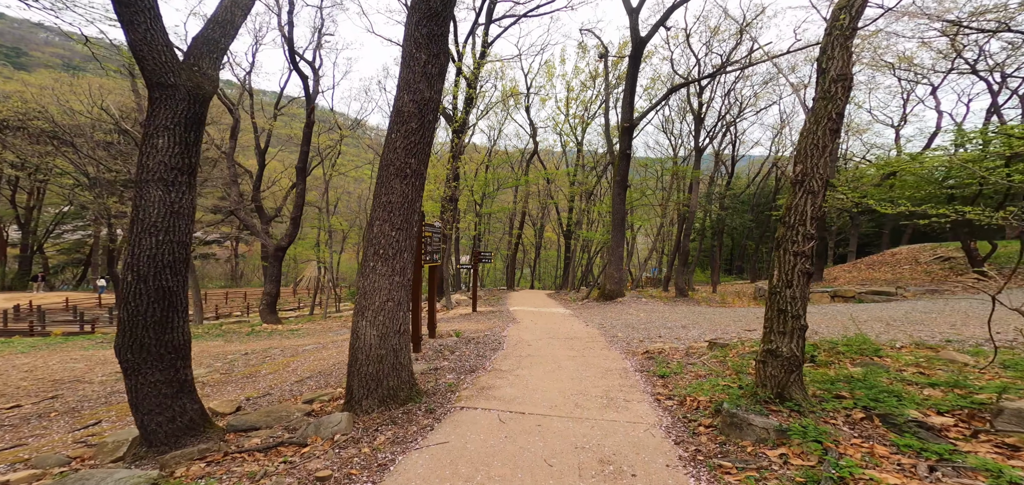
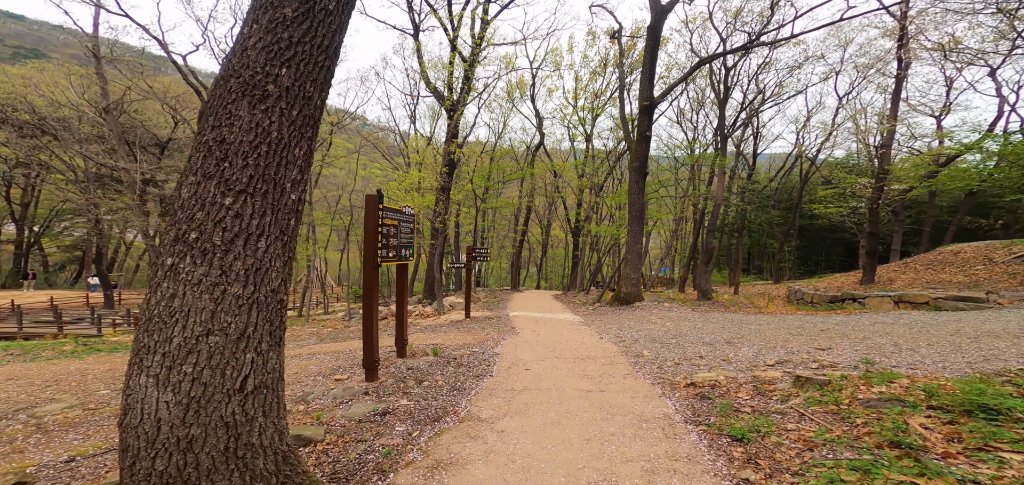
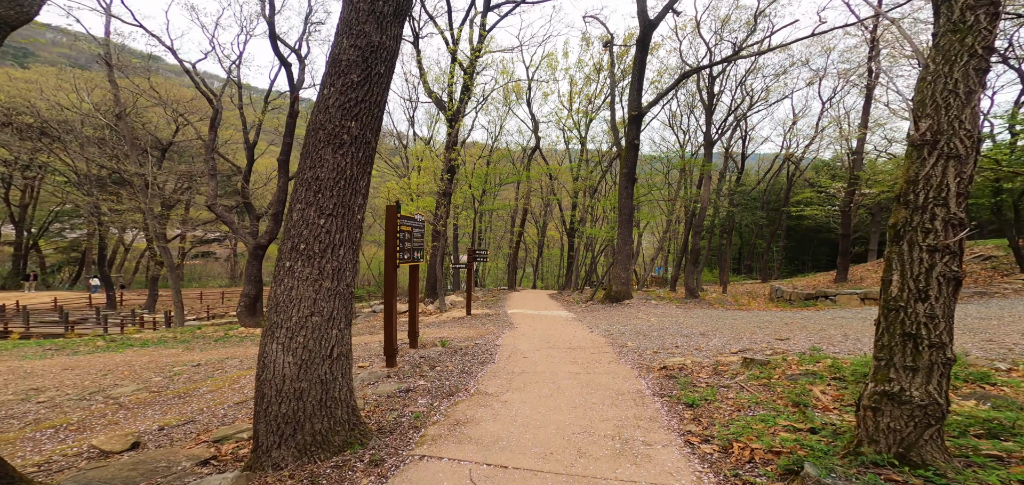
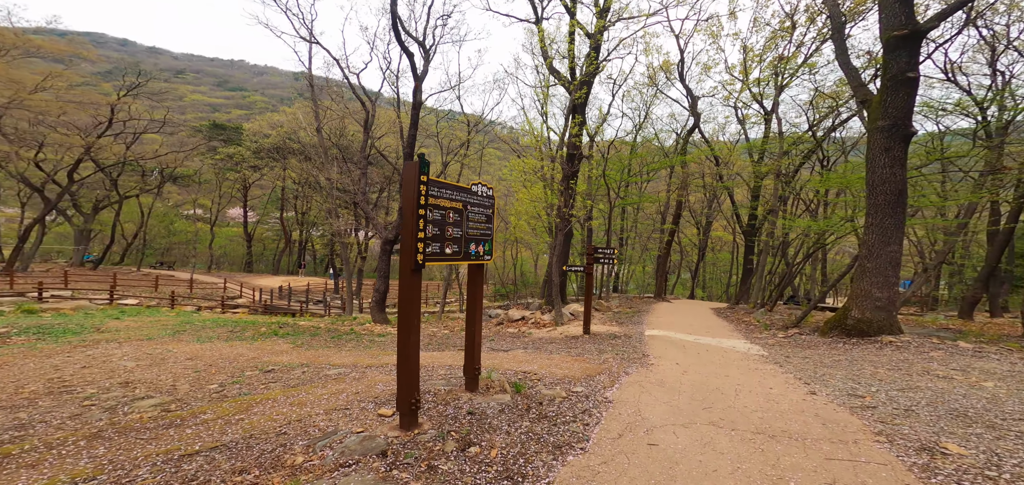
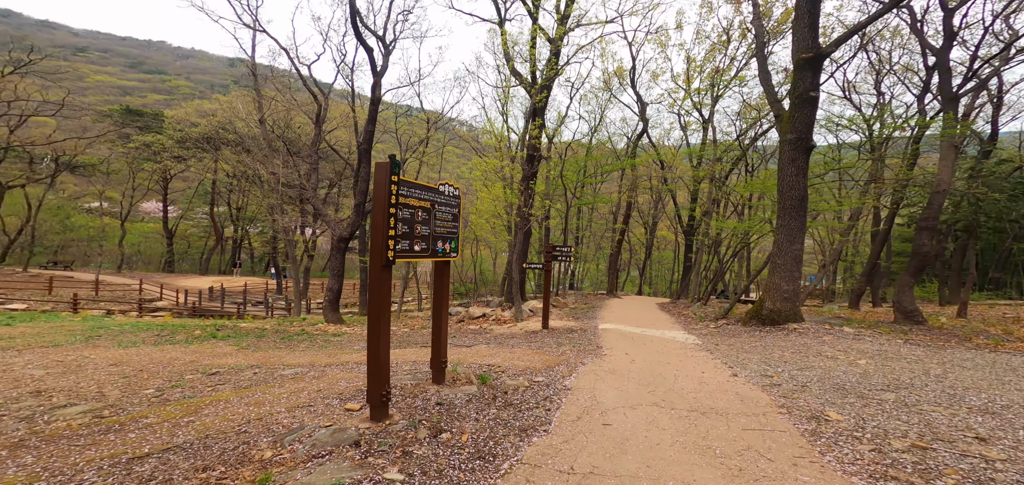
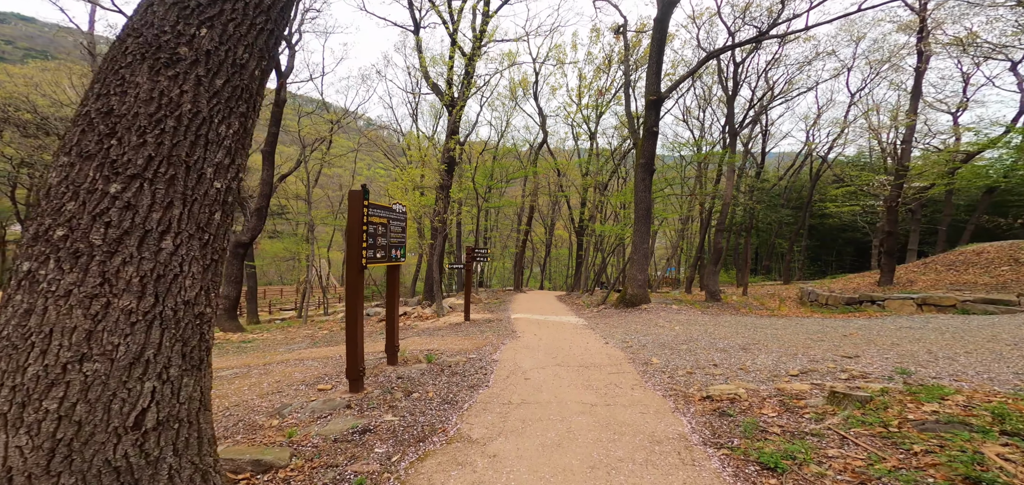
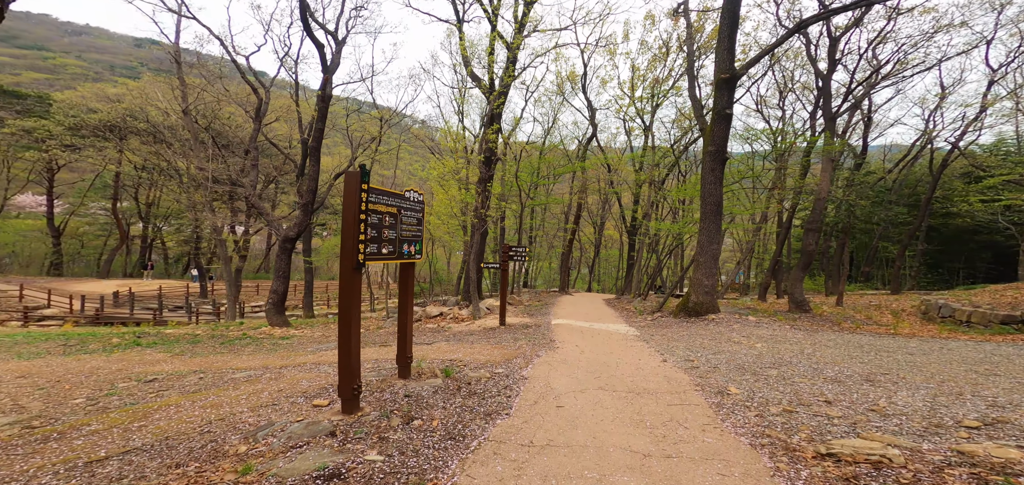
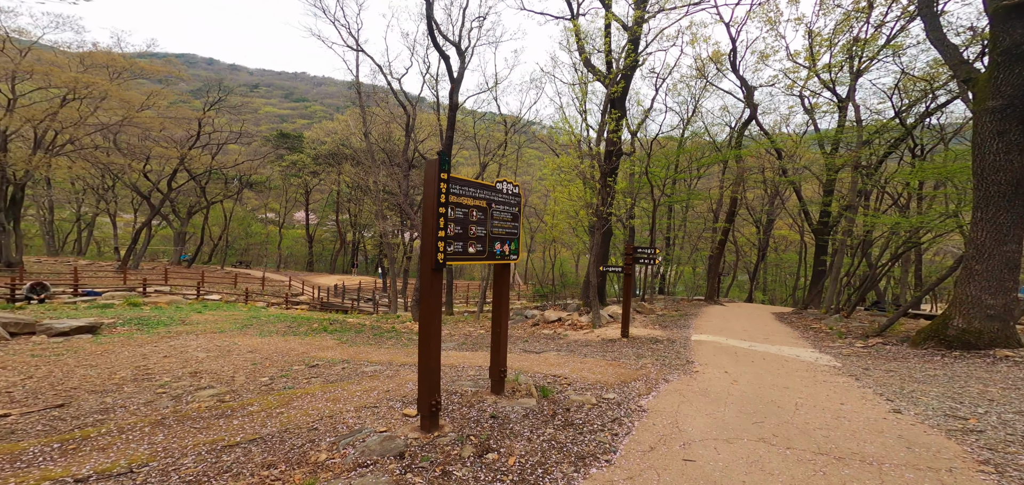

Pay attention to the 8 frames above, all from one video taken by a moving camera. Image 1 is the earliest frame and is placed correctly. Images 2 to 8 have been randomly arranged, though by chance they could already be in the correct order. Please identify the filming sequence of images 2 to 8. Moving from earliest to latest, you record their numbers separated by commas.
3, 2, 6, 7, 5, 4, 8
